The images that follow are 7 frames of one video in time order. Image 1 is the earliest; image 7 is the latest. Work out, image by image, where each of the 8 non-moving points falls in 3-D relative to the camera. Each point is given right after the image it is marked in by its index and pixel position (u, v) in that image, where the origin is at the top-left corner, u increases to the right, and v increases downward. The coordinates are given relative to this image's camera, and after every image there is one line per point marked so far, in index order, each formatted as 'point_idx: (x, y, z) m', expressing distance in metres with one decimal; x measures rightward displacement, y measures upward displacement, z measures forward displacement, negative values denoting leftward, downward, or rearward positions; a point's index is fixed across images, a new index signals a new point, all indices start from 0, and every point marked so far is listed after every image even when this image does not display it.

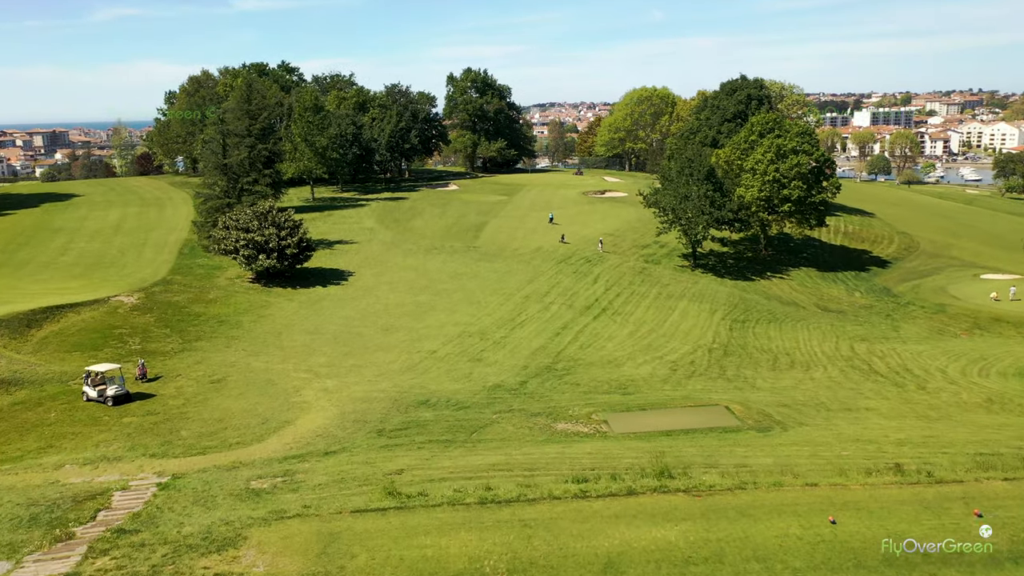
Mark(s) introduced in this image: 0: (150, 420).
0: (-9.1, -3.3, +19.5) m
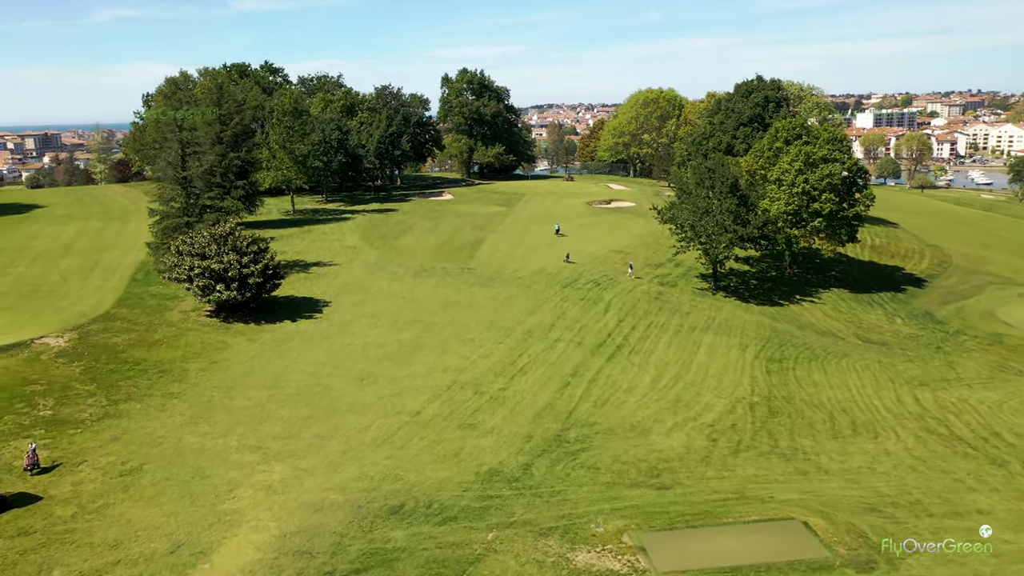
0: (-9.1, -4.8, +14.2) m
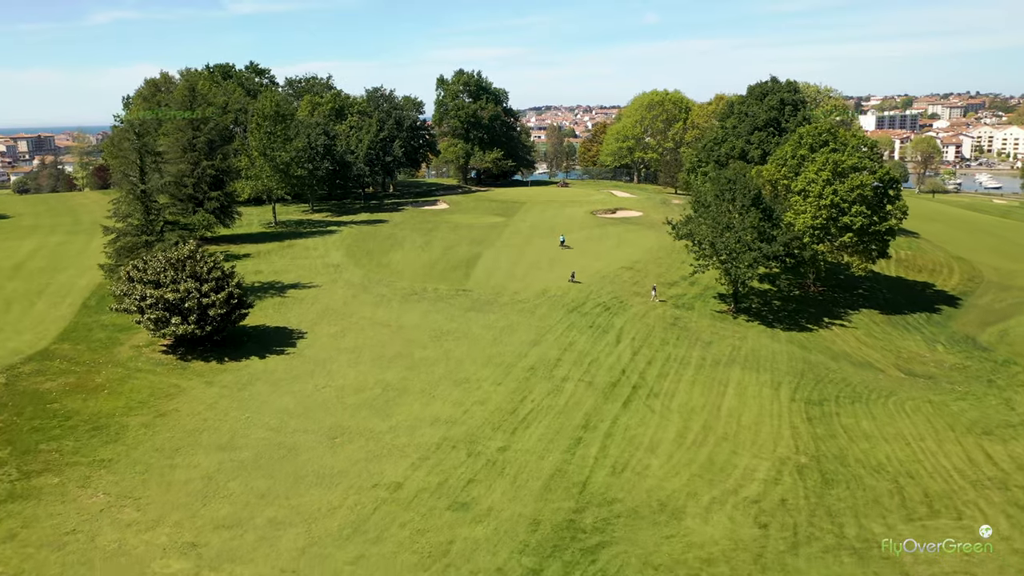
0: (-9.0, -5.9, +10.0) m
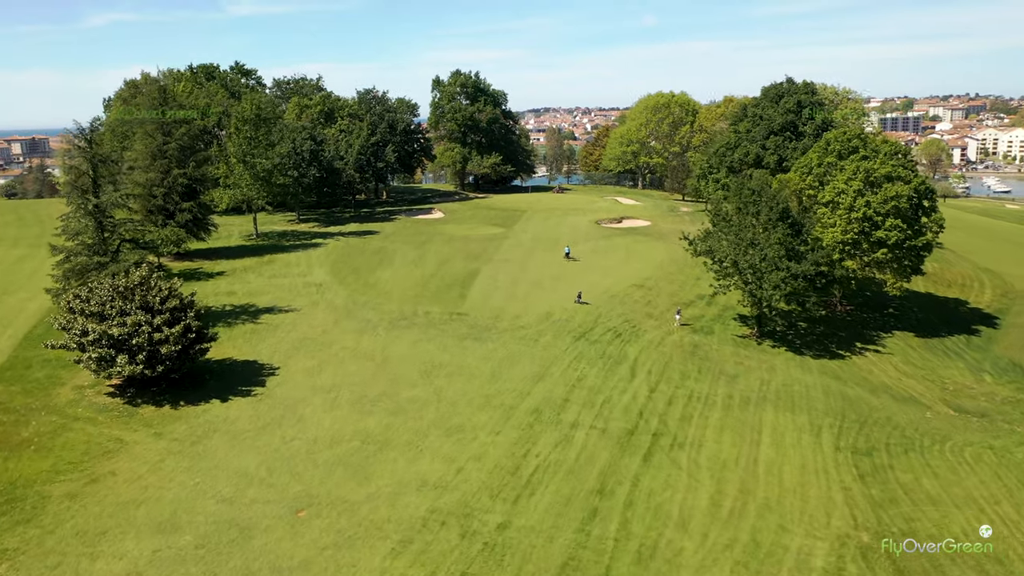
0: (-9.0, -6.9, +6.1) m
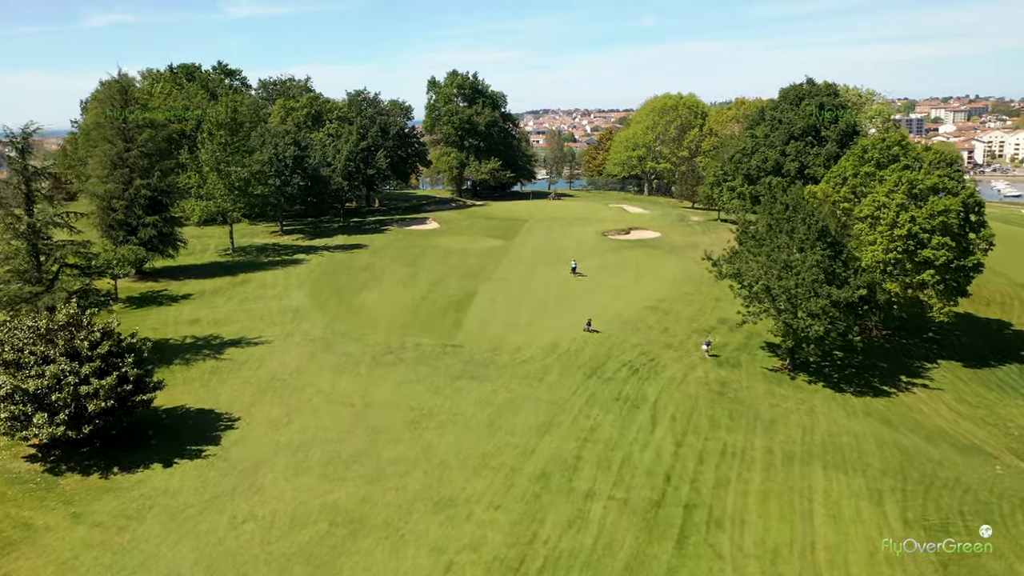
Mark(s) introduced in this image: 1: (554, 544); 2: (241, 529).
0: (-8.9, -7.9, +1.9) m
1: (+1.0, -5.9, +18.0) m
2: (-6.3, -5.6, +17.9) m
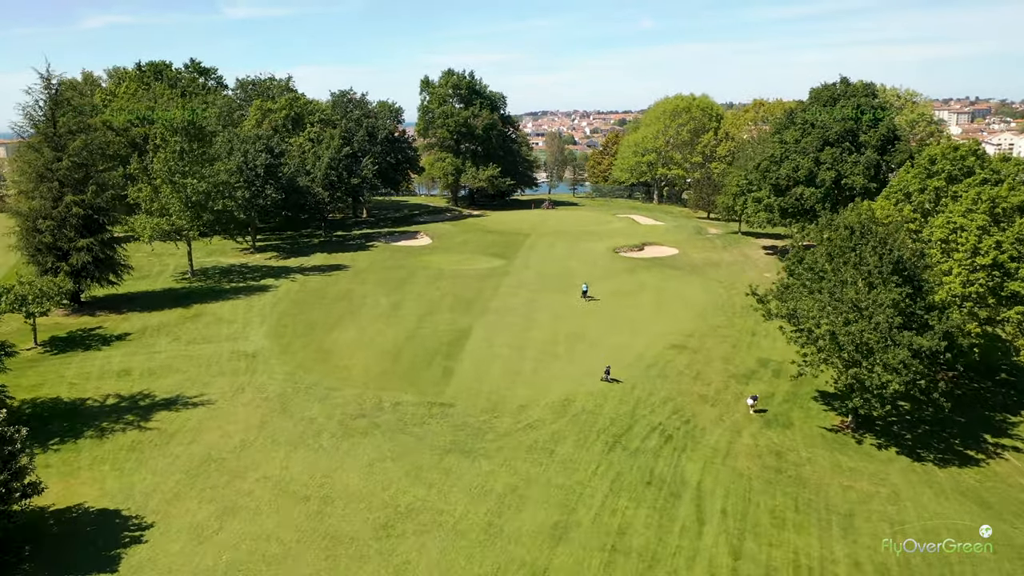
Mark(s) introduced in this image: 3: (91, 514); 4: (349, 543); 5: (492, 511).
0: (-8.7, -9.3, -3.9) m
1: (+1.1, -7.4, +12.2) m
2: (-6.2, -7.0, +12.0) m
3: (-9.7, -5.2, +18.0) m
4: (-3.7, -5.8, +17.4) m
5: (-0.5, -5.5, +19.1) m
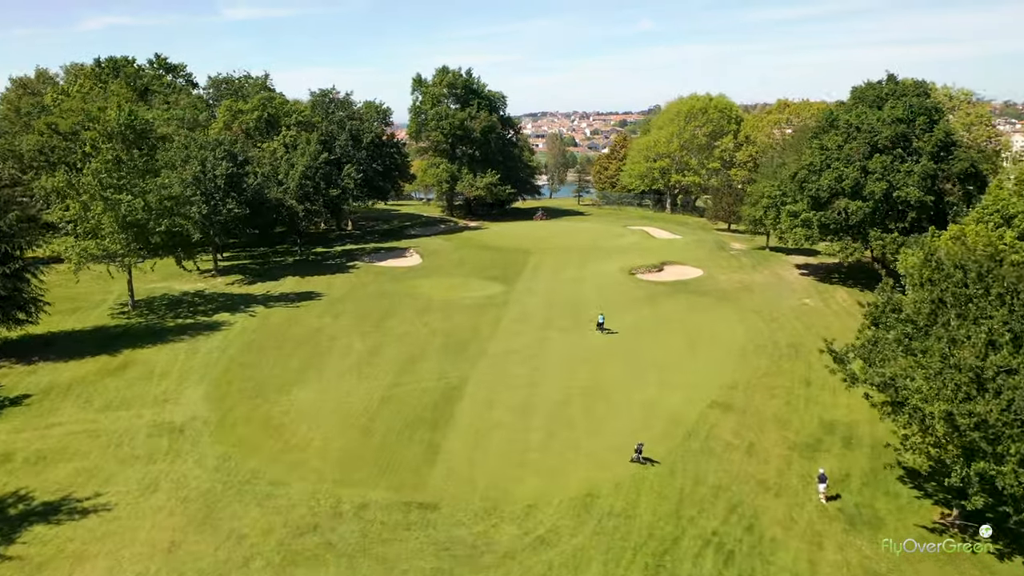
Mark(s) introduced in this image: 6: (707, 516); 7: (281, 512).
0: (-8.6, -10.8, -10.2) m
1: (+1.2, -8.8, +6.0) m
2: (-6.0, -8.5, +5.8) m
3: (-9.6, -6.6, +11.7) m
4: (-3.6, -7.2, +11.2) m
5: (-0.4, -7.0, +12.9) m
6: (+4.8, -5.5, +19.1) m
7: (-5.3, -5.1, +17.8) m
